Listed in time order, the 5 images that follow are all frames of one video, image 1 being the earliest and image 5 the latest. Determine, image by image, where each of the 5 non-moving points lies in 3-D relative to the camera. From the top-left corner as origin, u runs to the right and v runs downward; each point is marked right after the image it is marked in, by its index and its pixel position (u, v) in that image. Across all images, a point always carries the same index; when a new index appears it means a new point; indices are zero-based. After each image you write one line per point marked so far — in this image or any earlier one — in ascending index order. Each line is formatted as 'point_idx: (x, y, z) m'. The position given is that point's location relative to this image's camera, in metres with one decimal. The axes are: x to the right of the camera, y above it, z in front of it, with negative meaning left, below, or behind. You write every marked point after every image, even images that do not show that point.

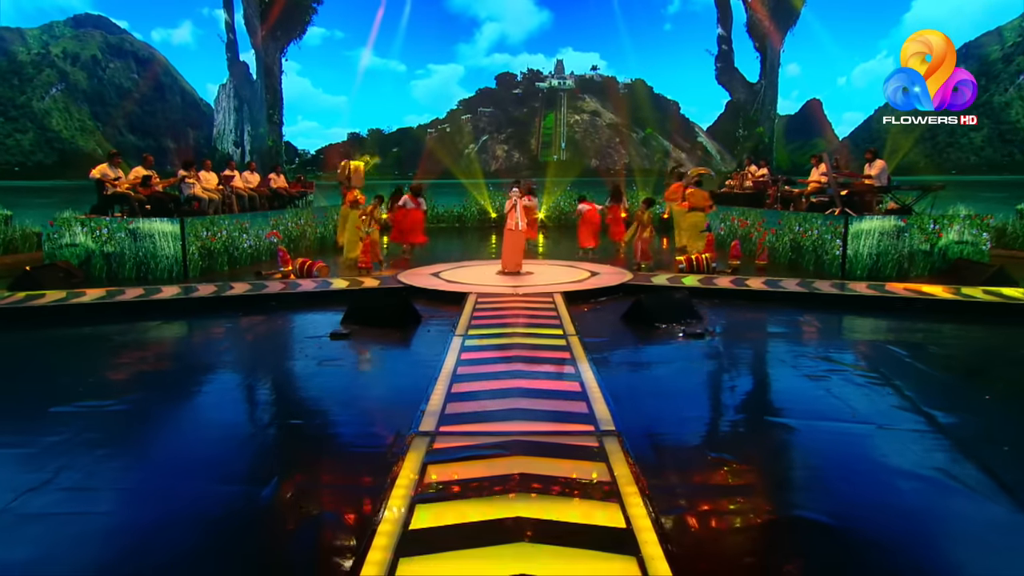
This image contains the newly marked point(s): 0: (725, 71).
0: (+5.3, +5.3, +14.4) m
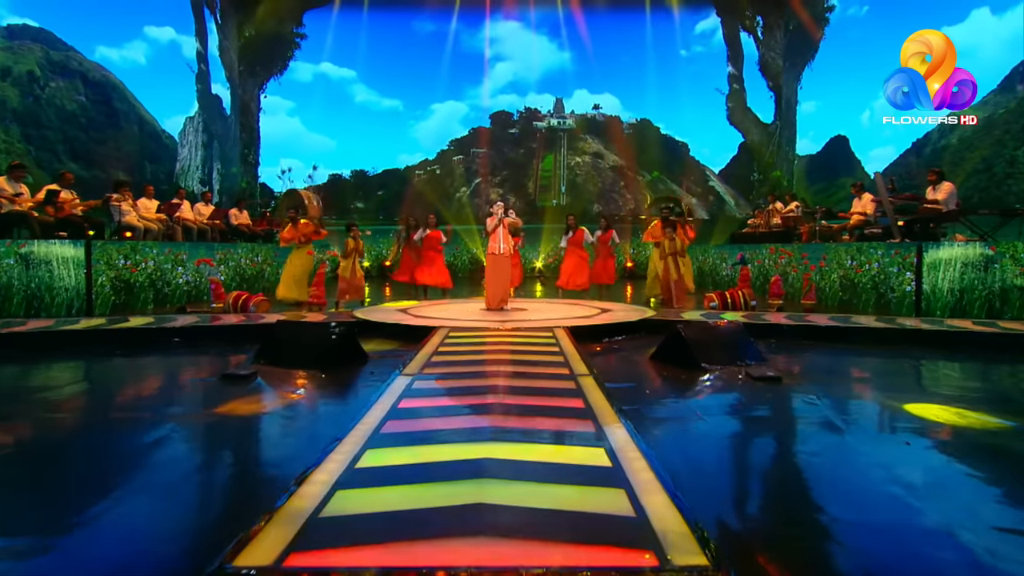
0: (+5.2, +4.0, +13.3) m
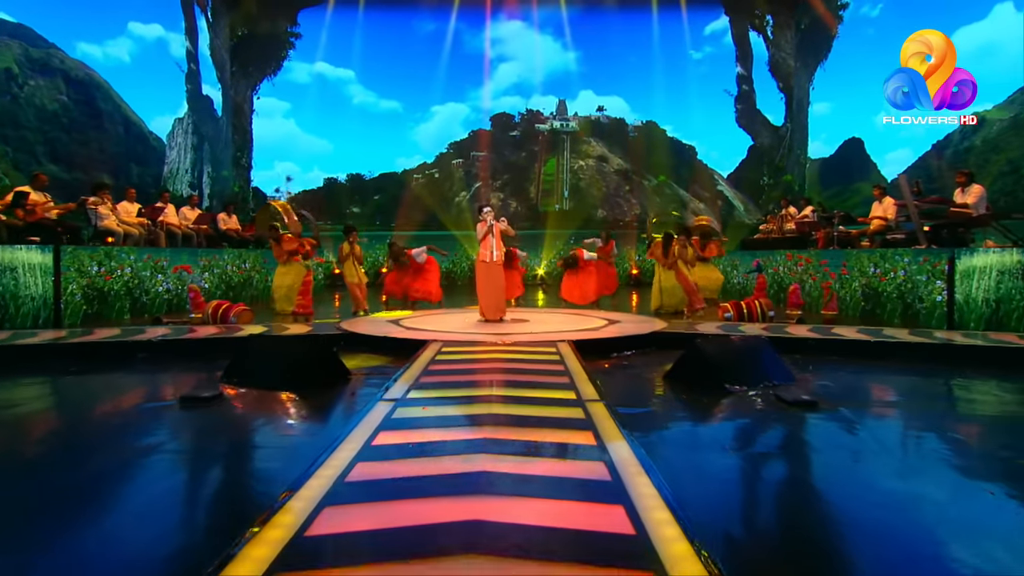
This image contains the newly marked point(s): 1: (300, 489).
0: (+5.2, +3.9, +12.9) m
1: (-0.7, -0.7, +2.1) m
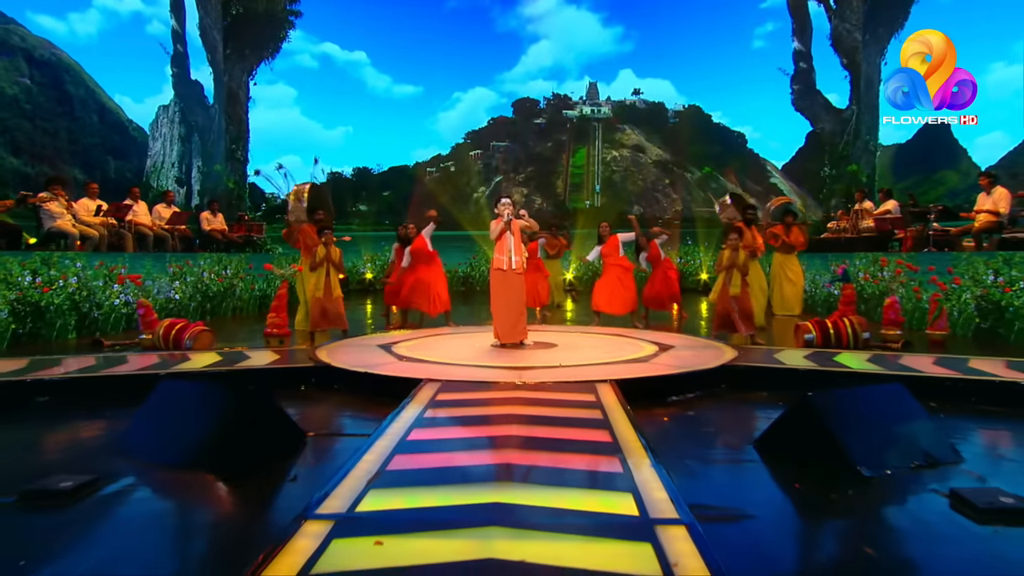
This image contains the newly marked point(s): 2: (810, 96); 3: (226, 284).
0: (+5.7, +3.8, +11.3) m
1: (-0.7, -0.8, +0.8) m
2: (+5.8, +3.7, +11.3) m
3: (-3.7, +0.1, +7.4) m
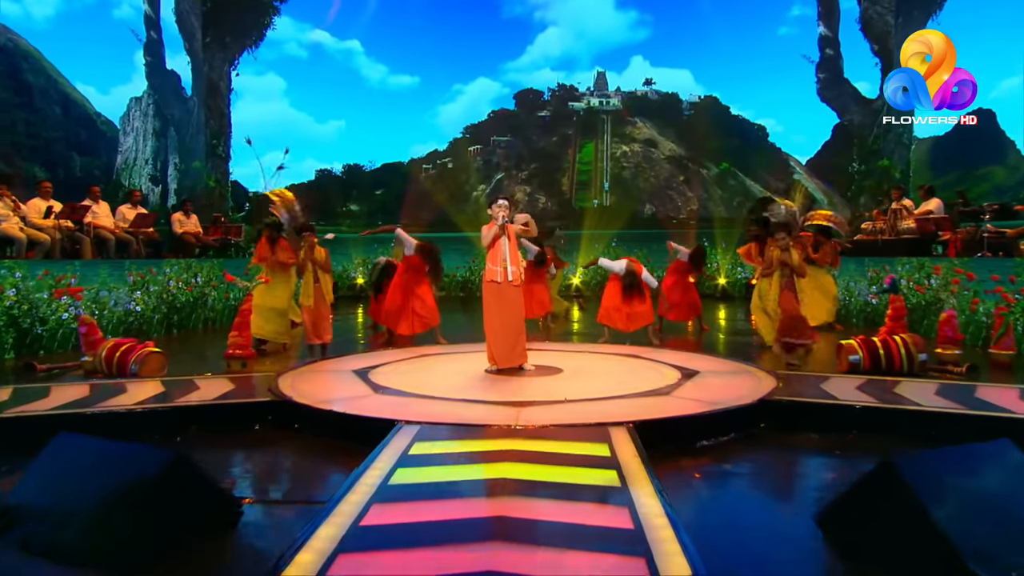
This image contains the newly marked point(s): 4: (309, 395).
0: (+5.7, +3.7, +10.5) m
1: (-0.8, -1.0, +0.1) m
2: (+5.9, +3.7, +10.5) m
3: (-3.6, 0.0, +6.7) m
4: (-1.4, -0.7, +3.7) m
